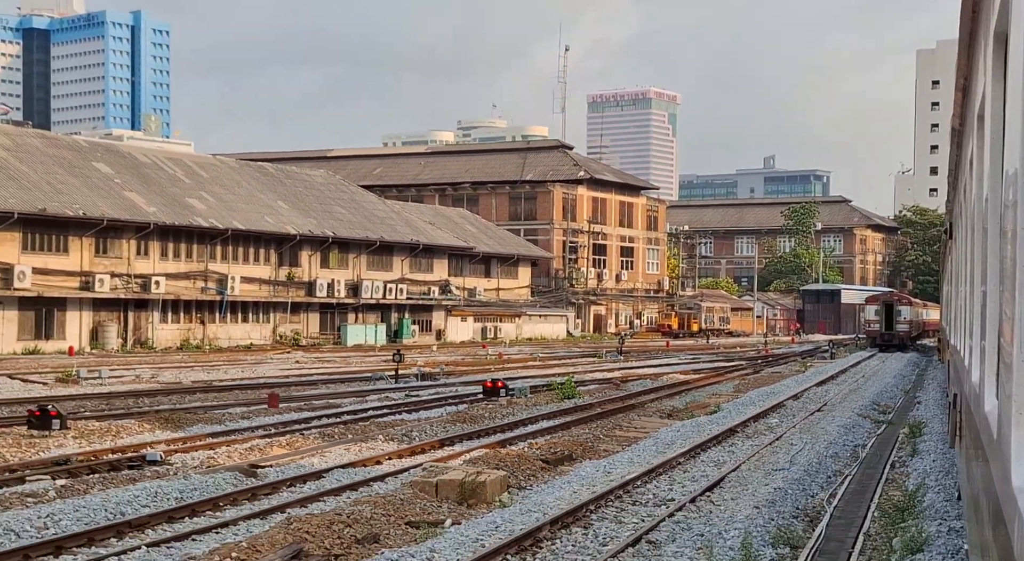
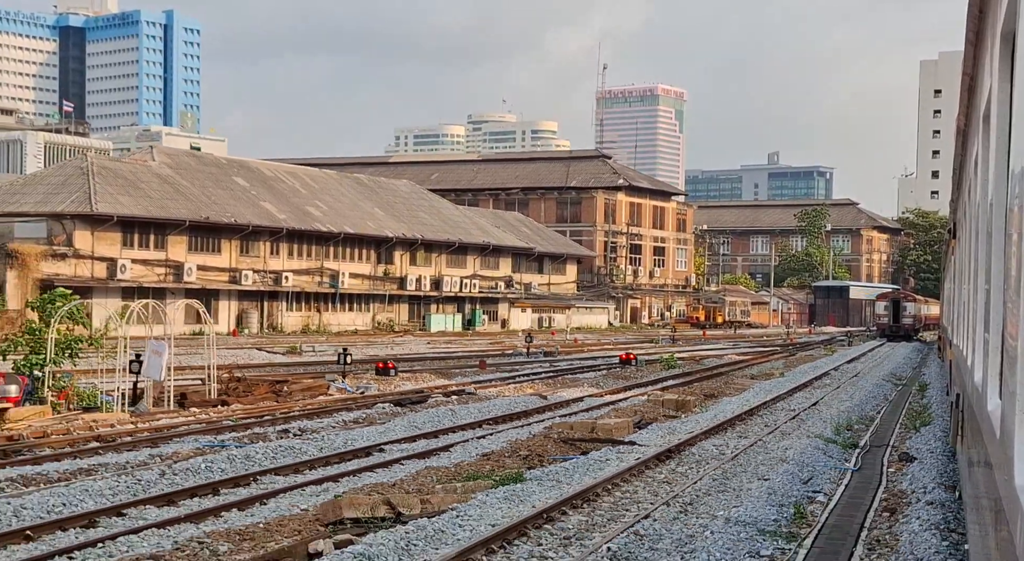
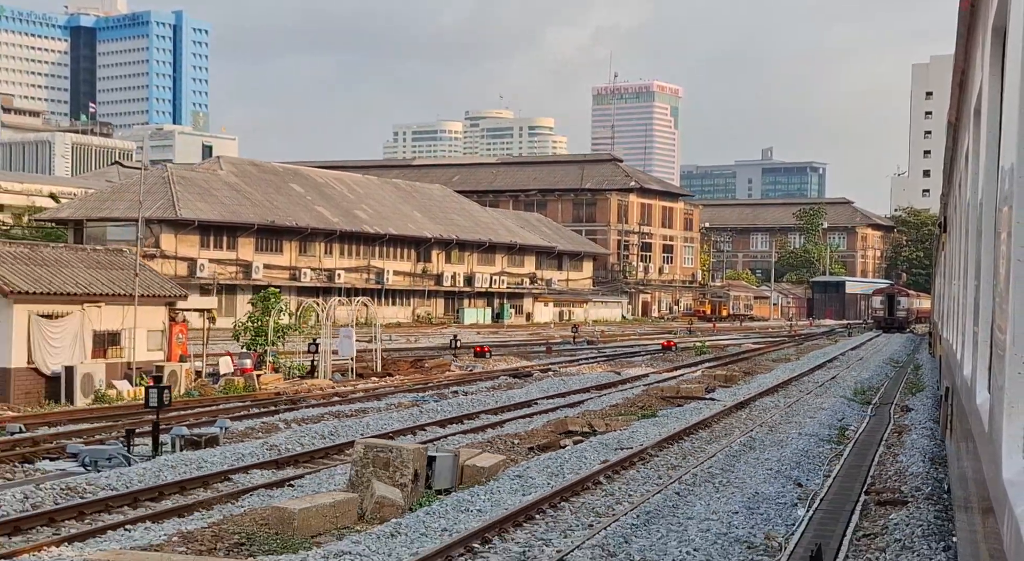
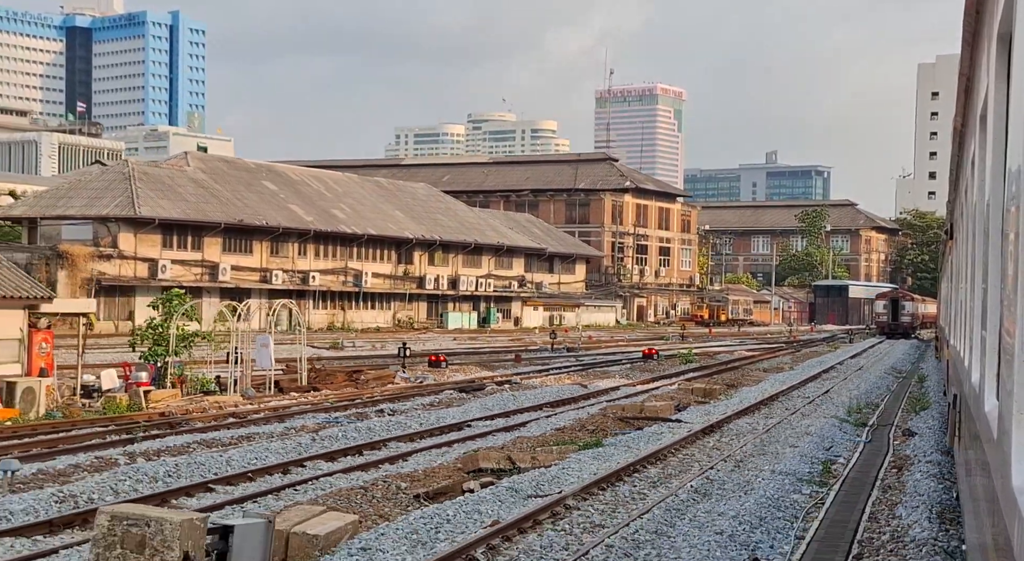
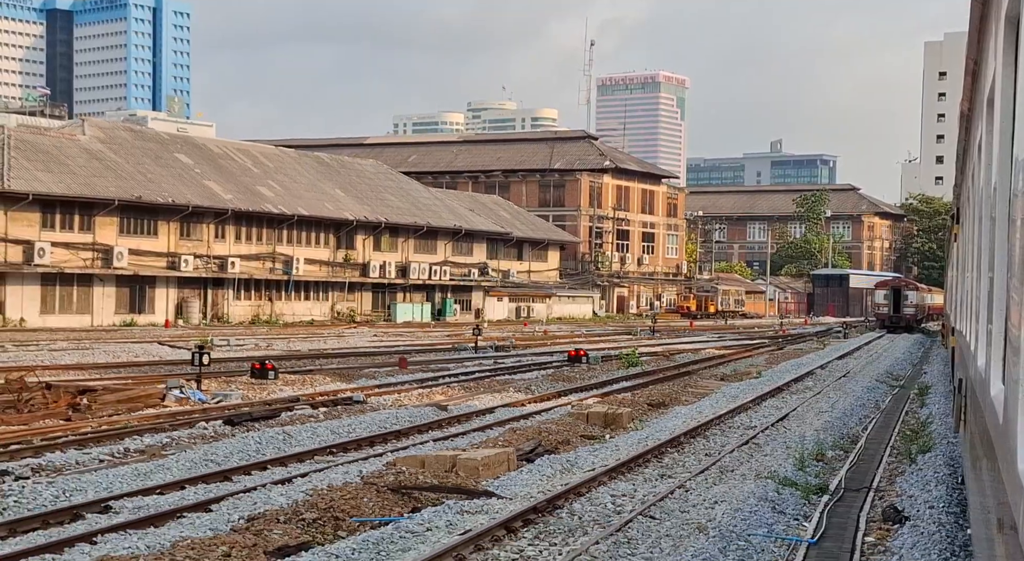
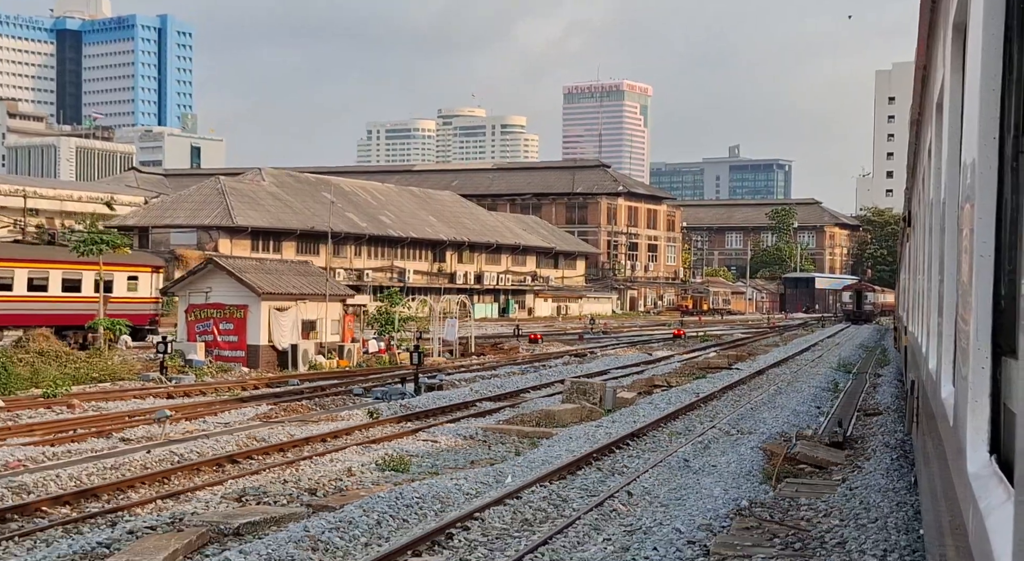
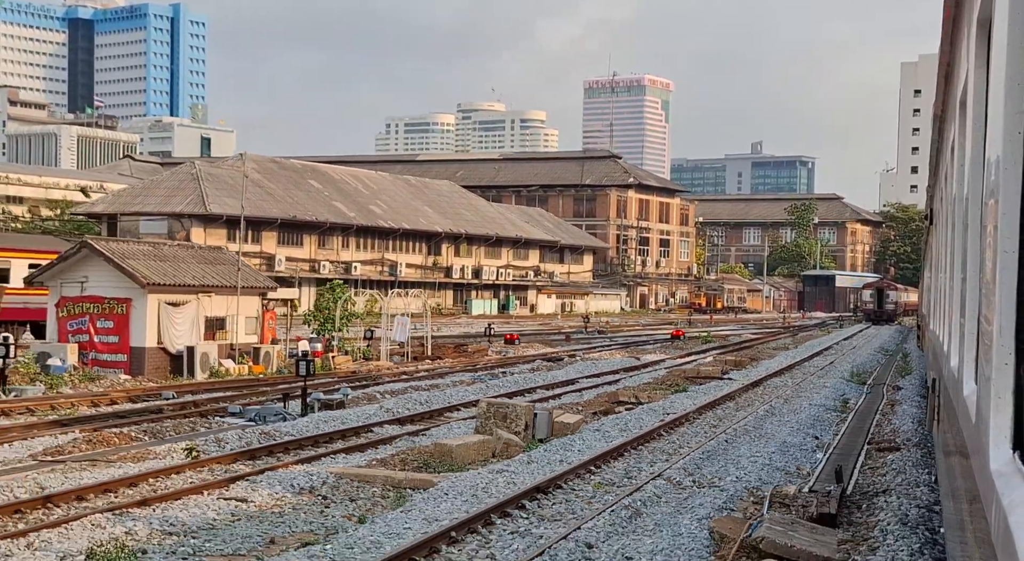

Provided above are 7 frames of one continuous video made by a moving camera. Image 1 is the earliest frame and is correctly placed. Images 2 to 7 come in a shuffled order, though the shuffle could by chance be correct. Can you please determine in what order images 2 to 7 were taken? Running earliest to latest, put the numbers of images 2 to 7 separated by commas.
5, 2, 4, 3, 7, 6
